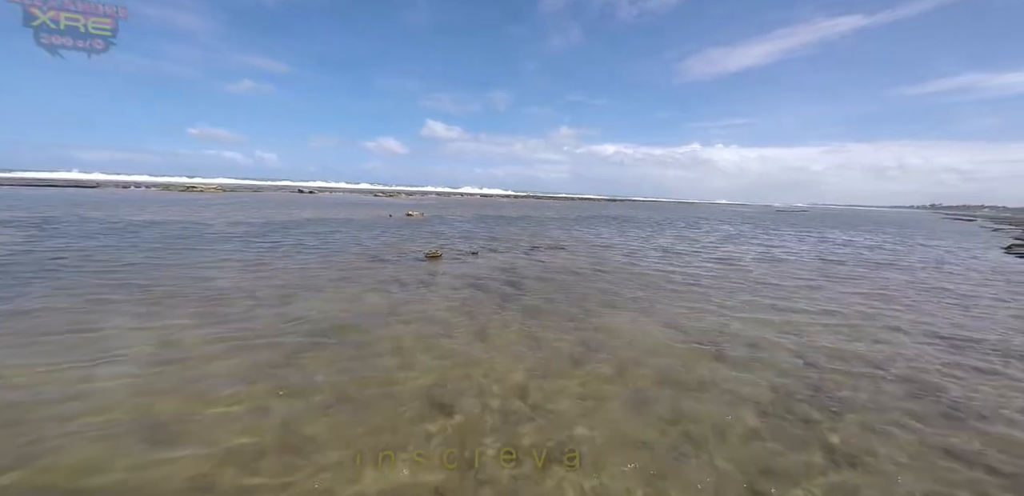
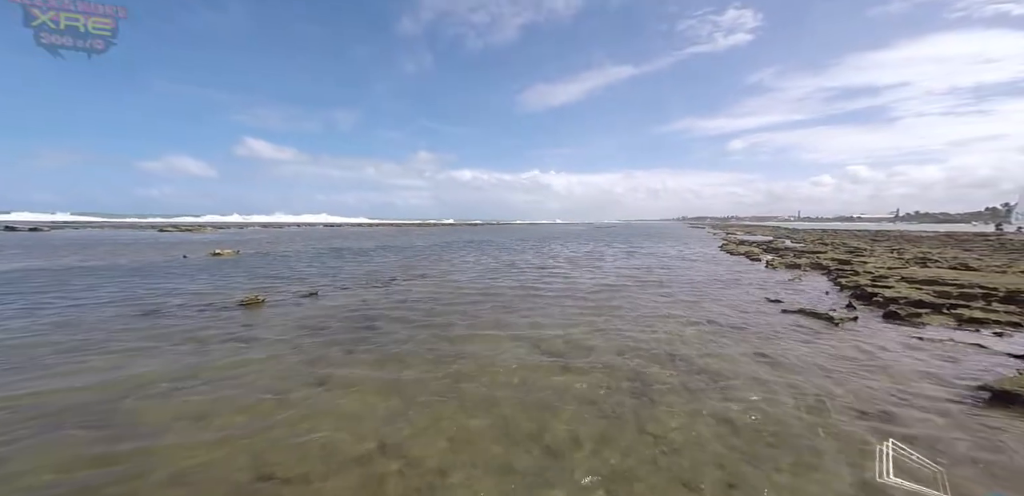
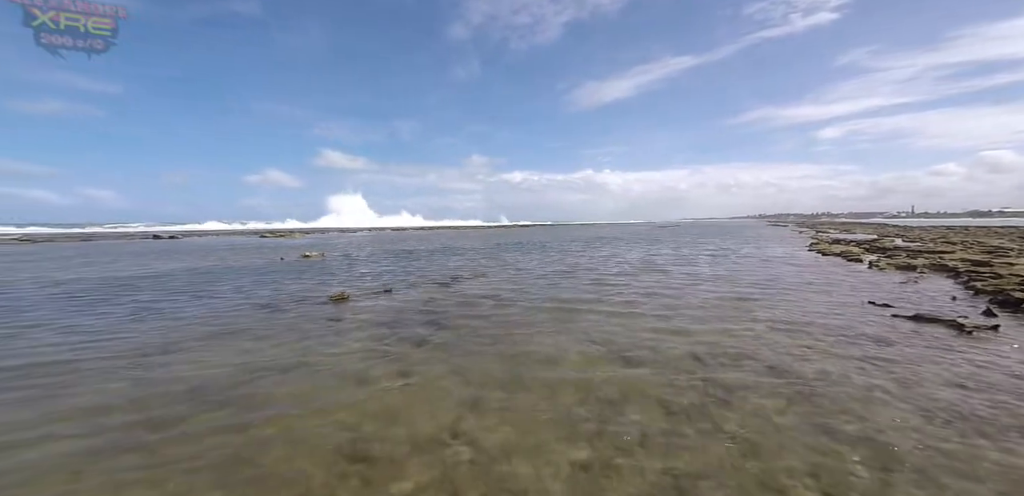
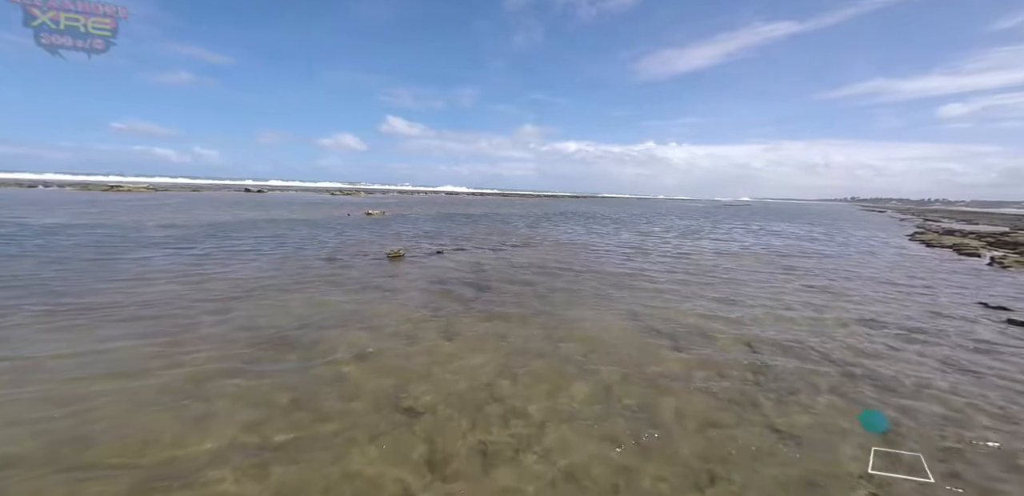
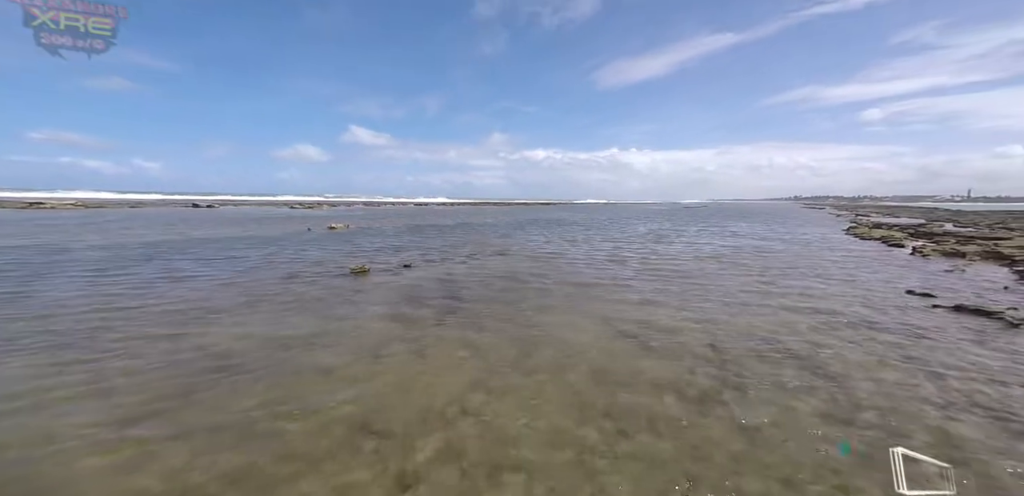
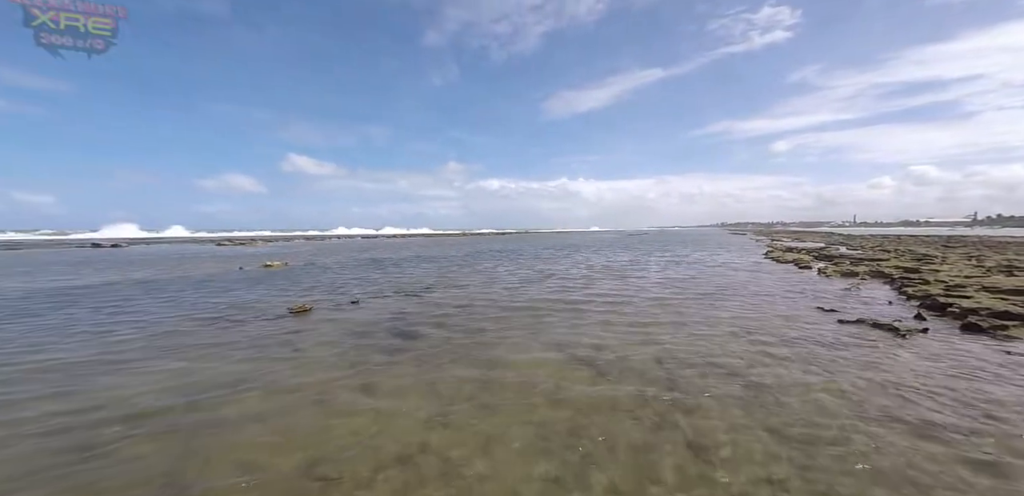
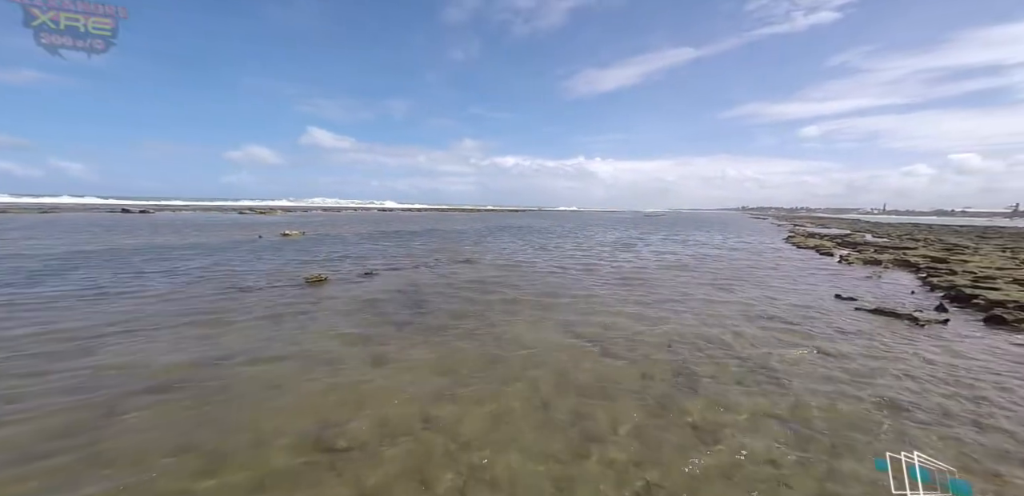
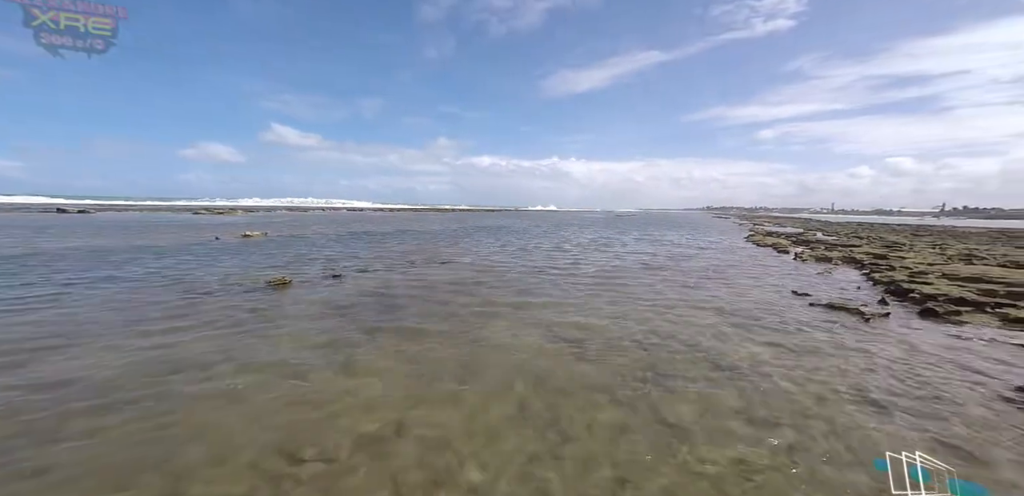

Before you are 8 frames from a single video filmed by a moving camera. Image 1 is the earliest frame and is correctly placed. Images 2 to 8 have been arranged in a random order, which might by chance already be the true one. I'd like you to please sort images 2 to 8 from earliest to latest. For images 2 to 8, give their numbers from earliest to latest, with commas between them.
4, 5, 7, 8, 2, 6, 3
